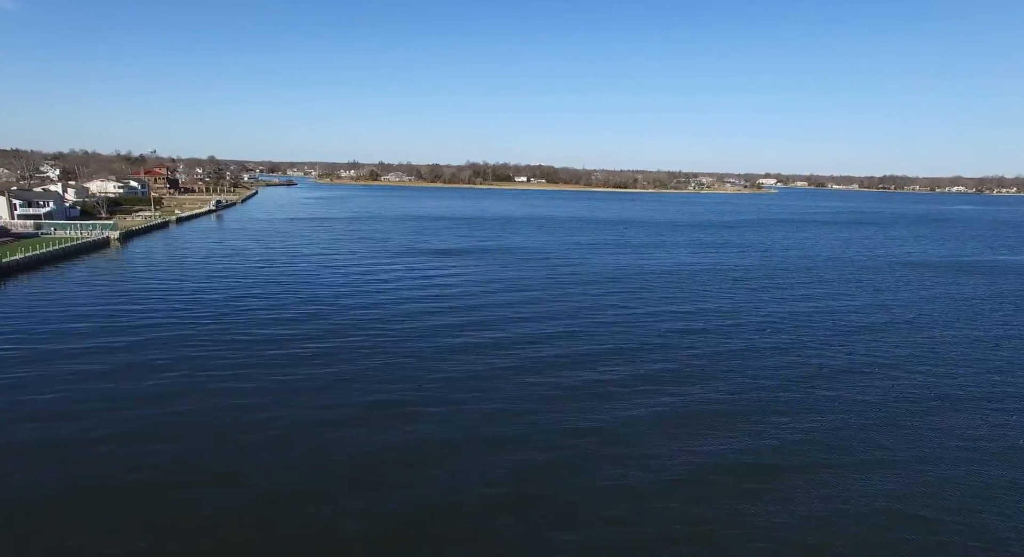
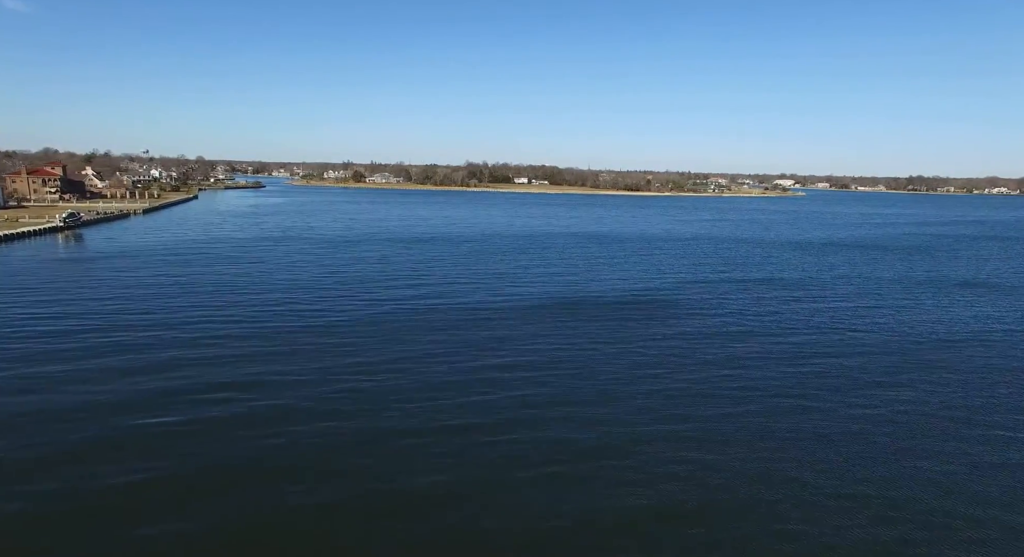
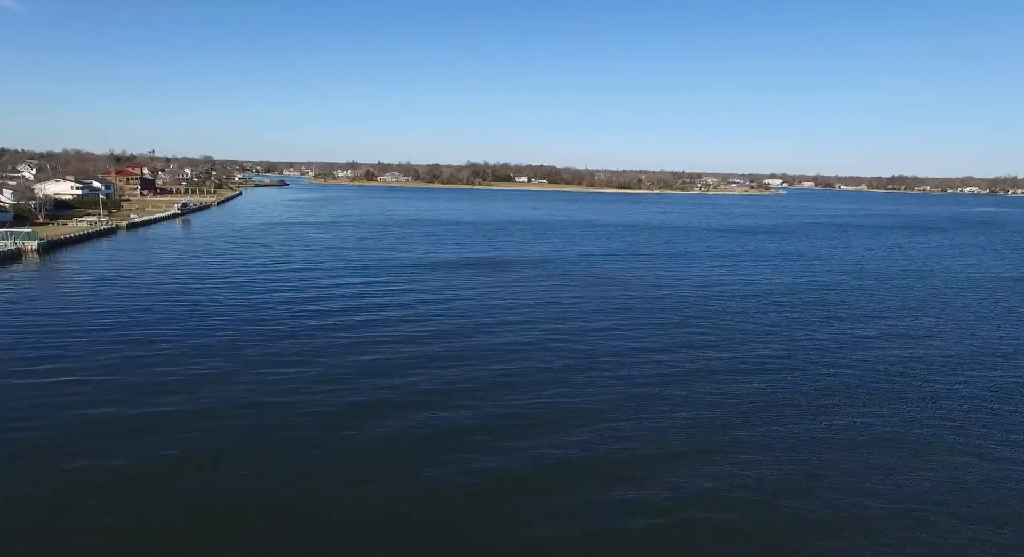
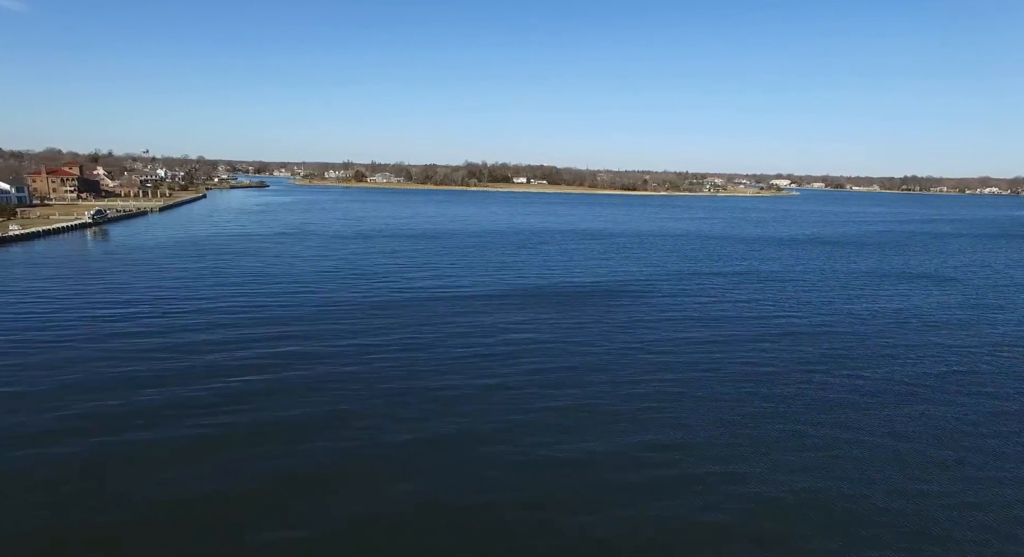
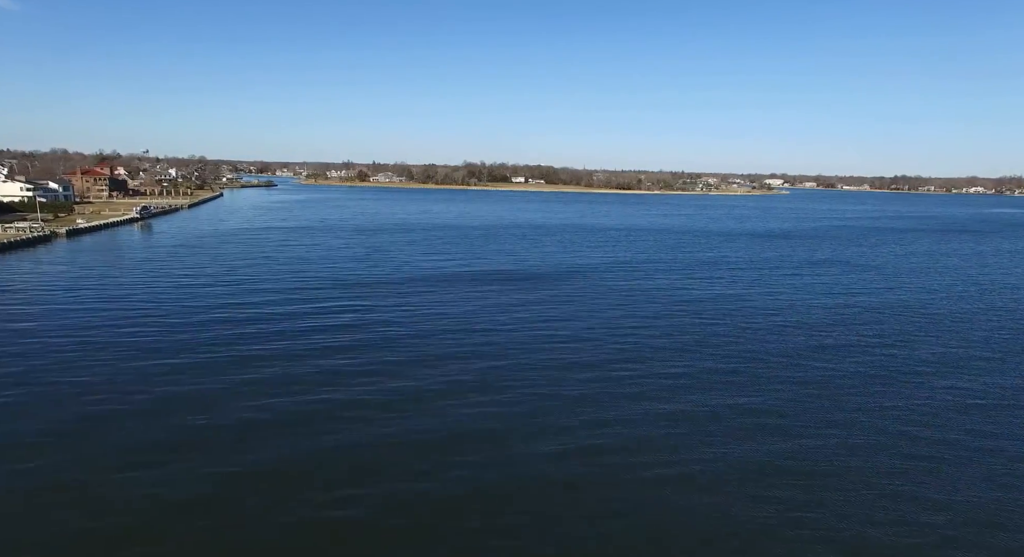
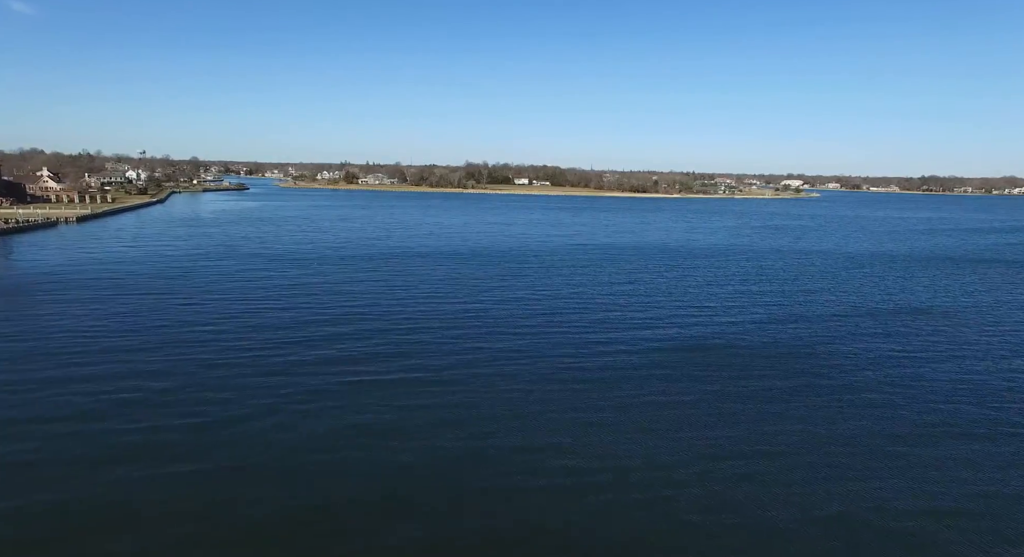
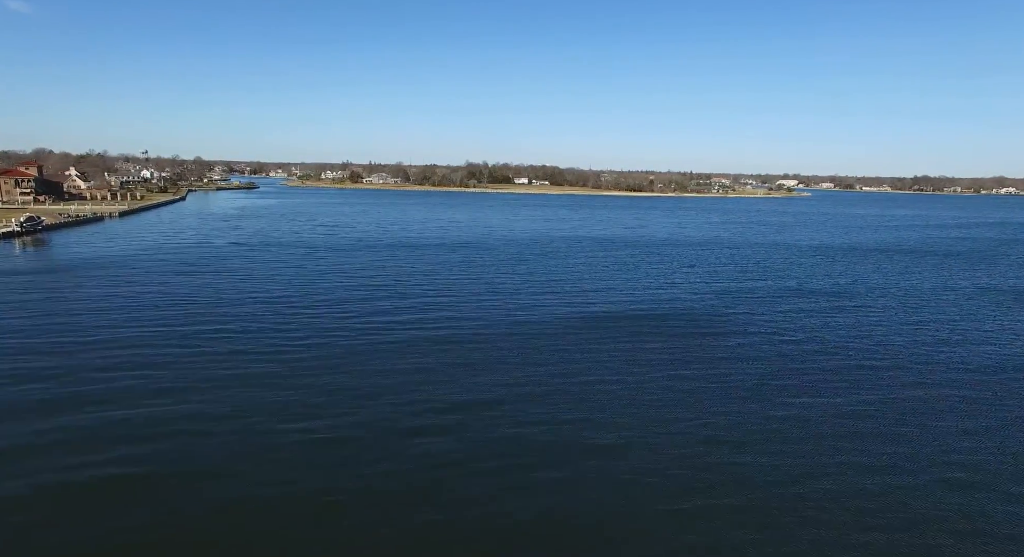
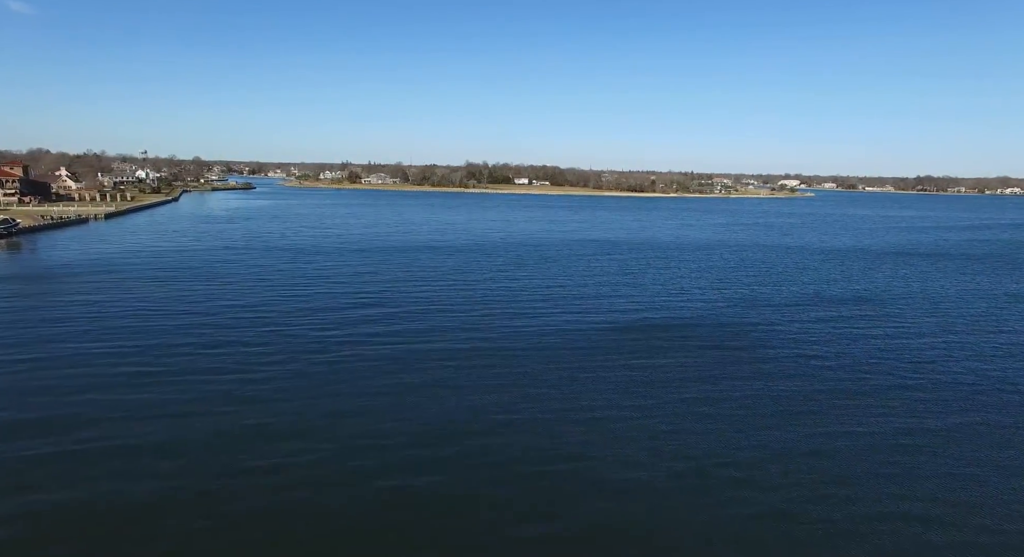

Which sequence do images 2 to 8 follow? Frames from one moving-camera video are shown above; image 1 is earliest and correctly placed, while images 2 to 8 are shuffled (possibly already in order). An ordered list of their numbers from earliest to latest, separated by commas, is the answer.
3, 5, 4, 2, 7, 8, 6
